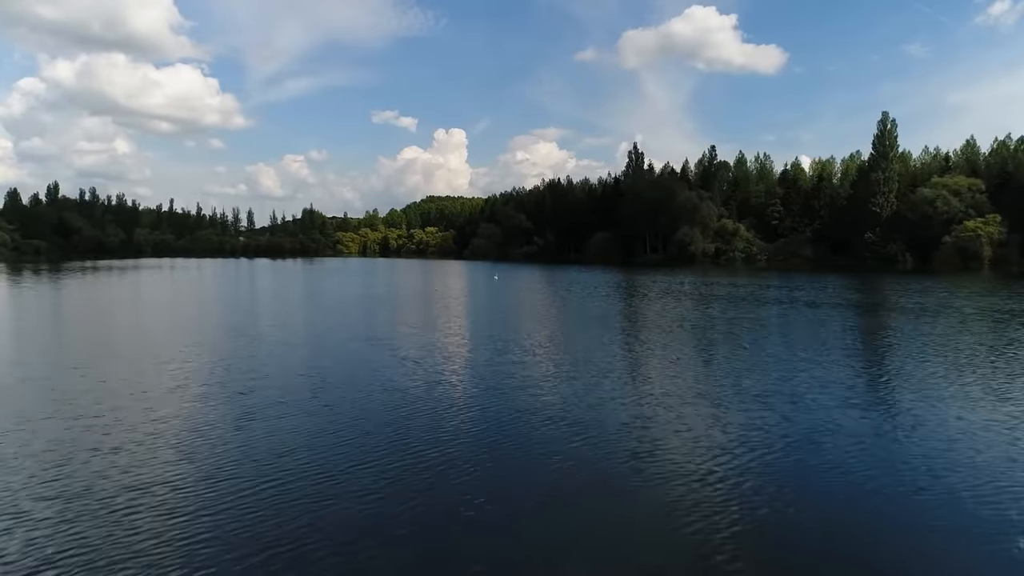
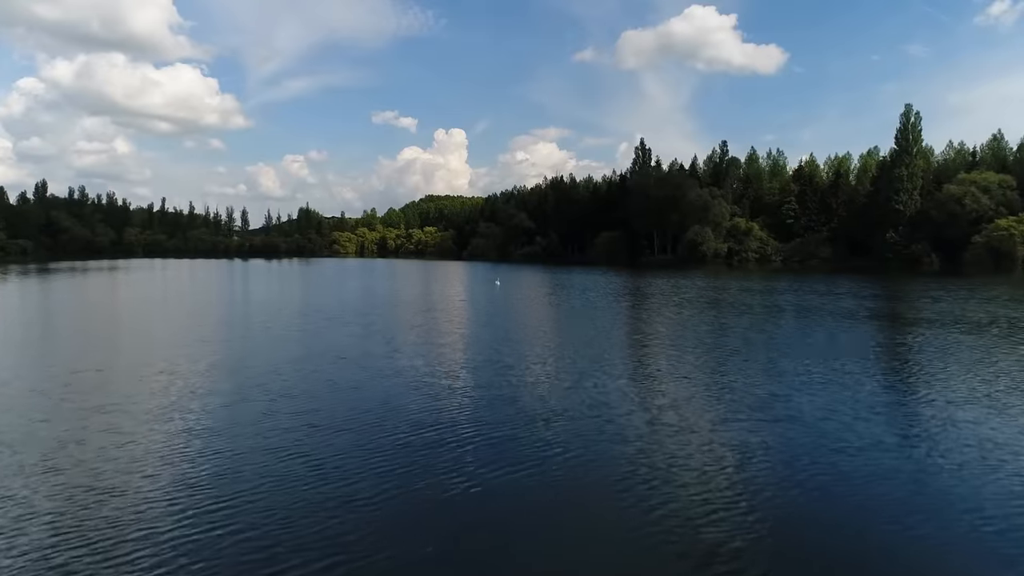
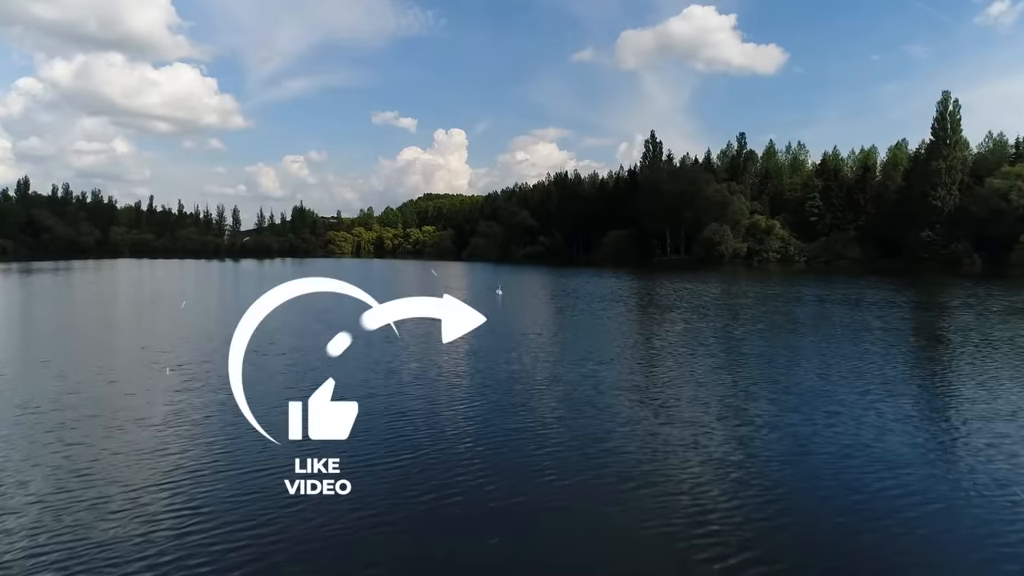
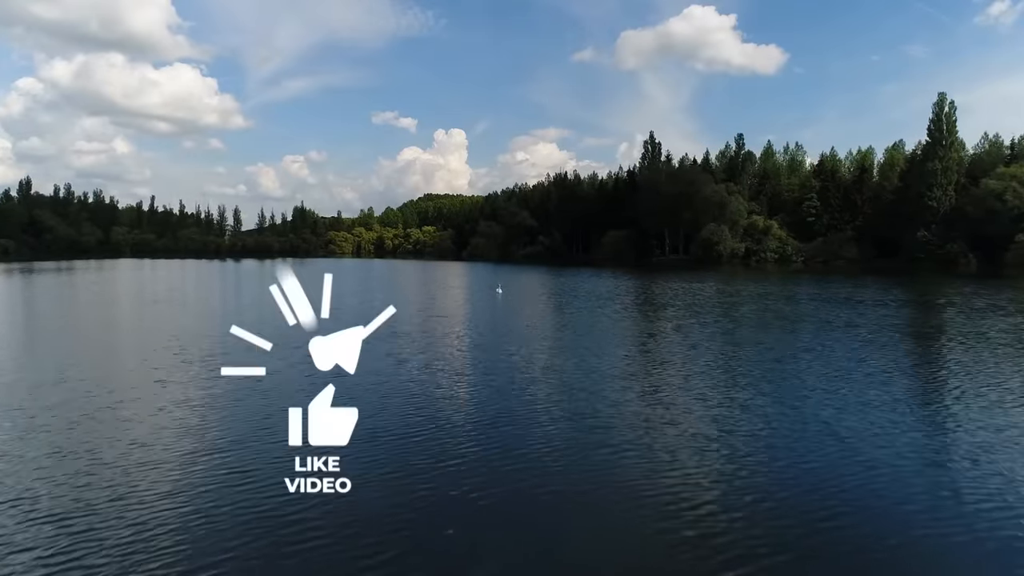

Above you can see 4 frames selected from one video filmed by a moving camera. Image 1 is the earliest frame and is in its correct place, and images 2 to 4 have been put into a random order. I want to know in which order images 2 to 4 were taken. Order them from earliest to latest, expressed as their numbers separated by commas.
2, 4, 3
